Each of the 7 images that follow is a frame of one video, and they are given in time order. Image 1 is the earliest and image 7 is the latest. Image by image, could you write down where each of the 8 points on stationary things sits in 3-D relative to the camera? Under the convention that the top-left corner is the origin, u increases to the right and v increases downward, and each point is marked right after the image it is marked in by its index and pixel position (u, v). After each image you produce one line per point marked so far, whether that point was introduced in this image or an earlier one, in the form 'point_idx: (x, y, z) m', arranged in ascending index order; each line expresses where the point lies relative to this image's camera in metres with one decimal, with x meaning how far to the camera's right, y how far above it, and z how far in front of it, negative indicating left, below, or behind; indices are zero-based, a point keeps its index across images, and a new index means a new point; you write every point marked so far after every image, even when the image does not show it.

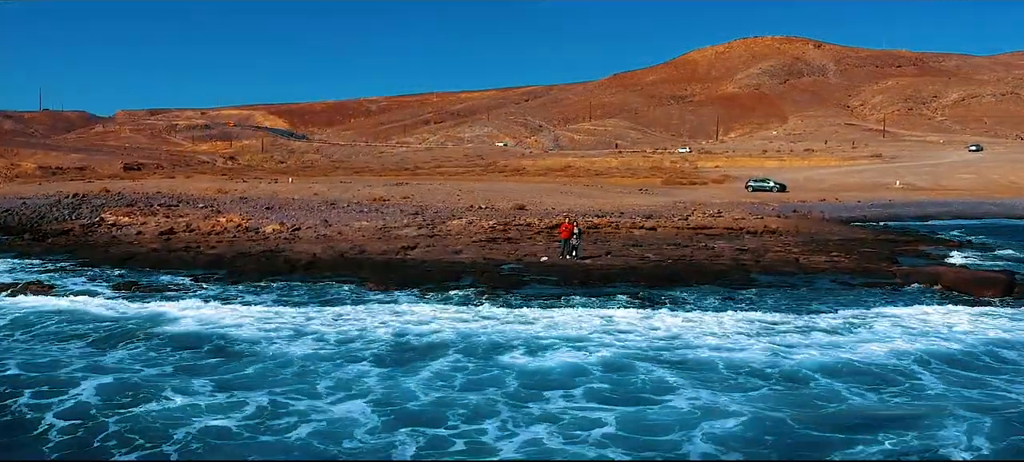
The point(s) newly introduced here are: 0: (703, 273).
0: (+4.2, -0.9, +18.9) m
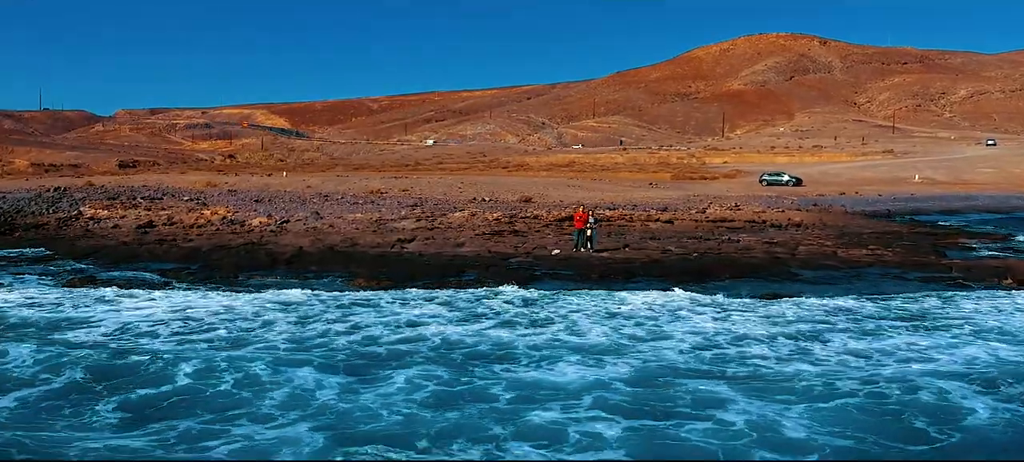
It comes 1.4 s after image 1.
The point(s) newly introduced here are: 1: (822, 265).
0: (+4.3, -0.7, +16.7) m
1: (+6.4, -0.7, +17.8) m
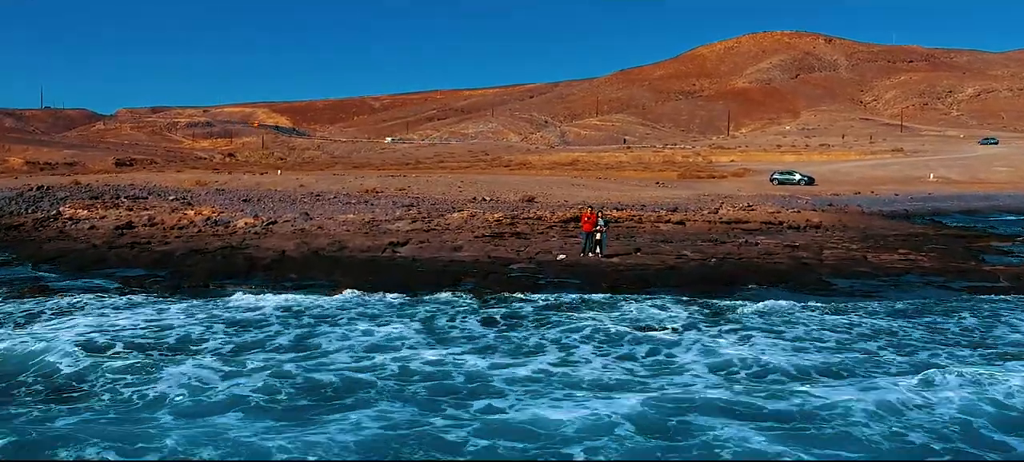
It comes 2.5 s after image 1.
0: (+4.4, -0.8, +15.1) m
1: (+6.4, -0.8, +16.2) m
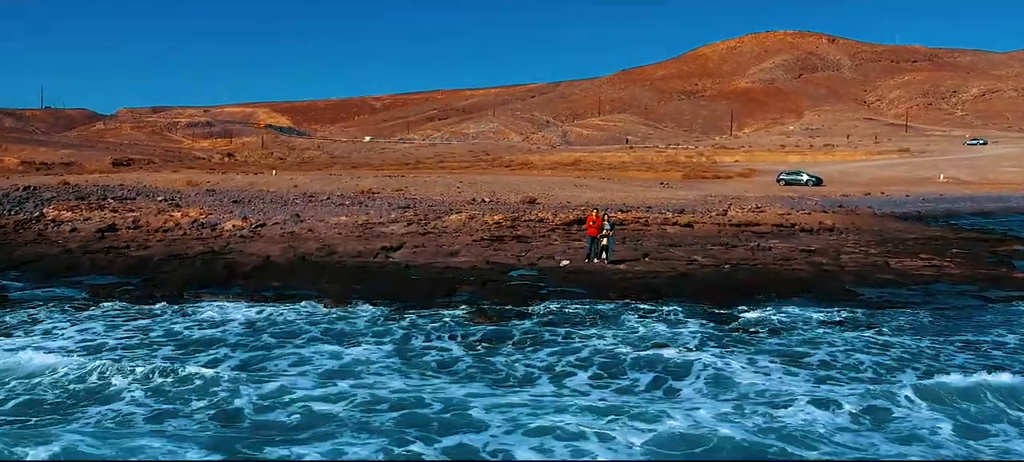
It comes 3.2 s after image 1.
0: (+4.4, -0.9, +14.0) m
1: (+6.4, -0.9, +15.0) m
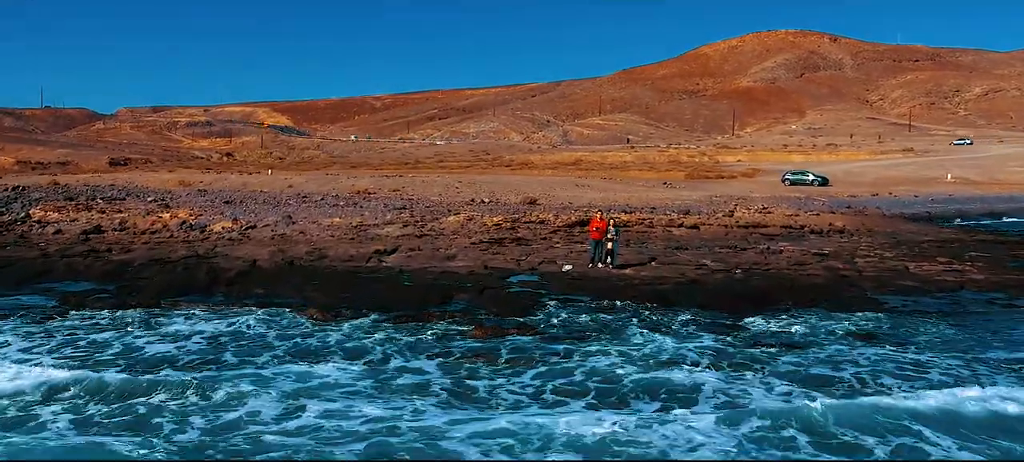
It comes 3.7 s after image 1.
0: (+4.3, -0.9, +13.2) m
1: (+6.4, -0.9, +14.2) m
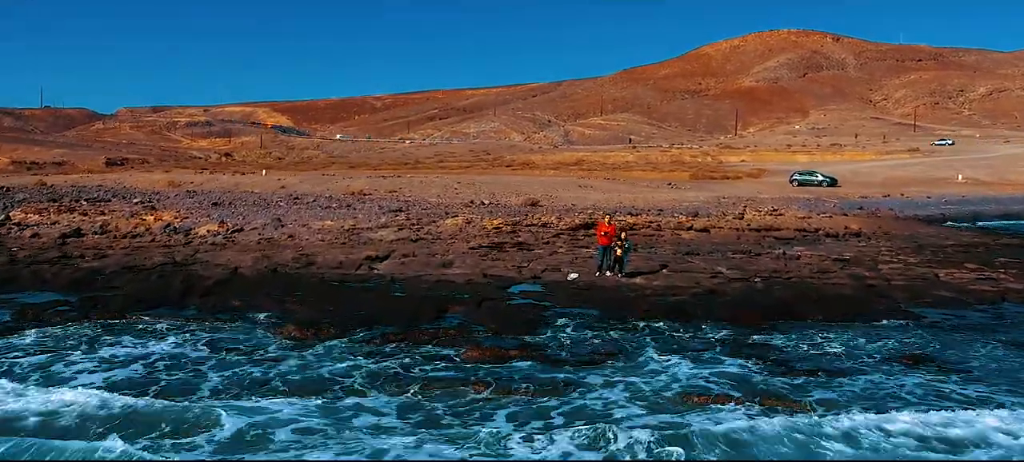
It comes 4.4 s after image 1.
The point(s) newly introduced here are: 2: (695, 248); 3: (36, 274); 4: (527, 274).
0: (+4.4, -1.0, +12.0) m
1: (+6.4, -1.0, +13.1) m
2: (+4.1, -0.4, +19.2) m
3: (-7.9, -0.7, +14.3) m
4: (+0.2, -0.7, +14.4) m
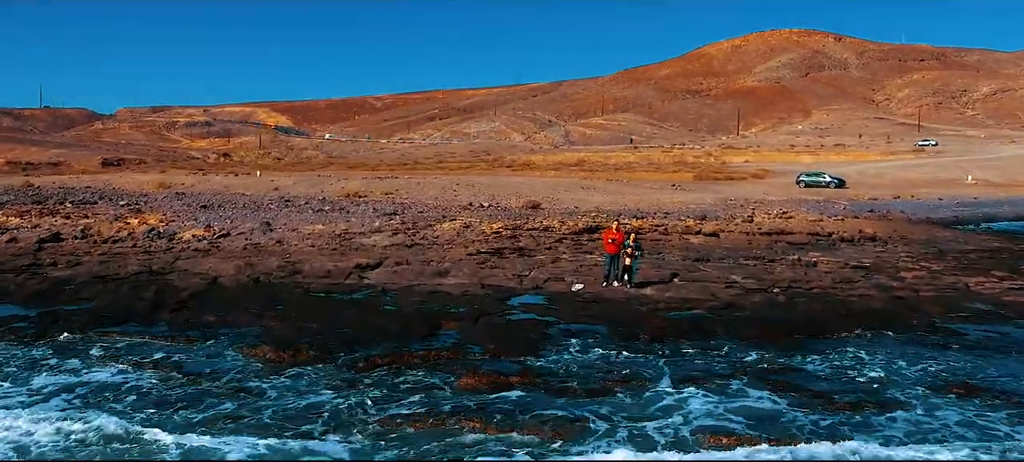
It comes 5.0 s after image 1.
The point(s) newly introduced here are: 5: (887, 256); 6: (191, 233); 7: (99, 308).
0: (+4.4, -1.1, +11.0) m
1: (+6.4, -1.1, +12.0) m
2: (+4.1, -0.5, +18.1) m
3: (-7.8, -0.8, +13.3) m
4: (+0.2, -0.8, +13.4) m
5: (+8.3, -0.6, +19.2) m
6: (-7.4, 0.0, +19.9) m
7: (-5.6, -1.0, +11.4) m
